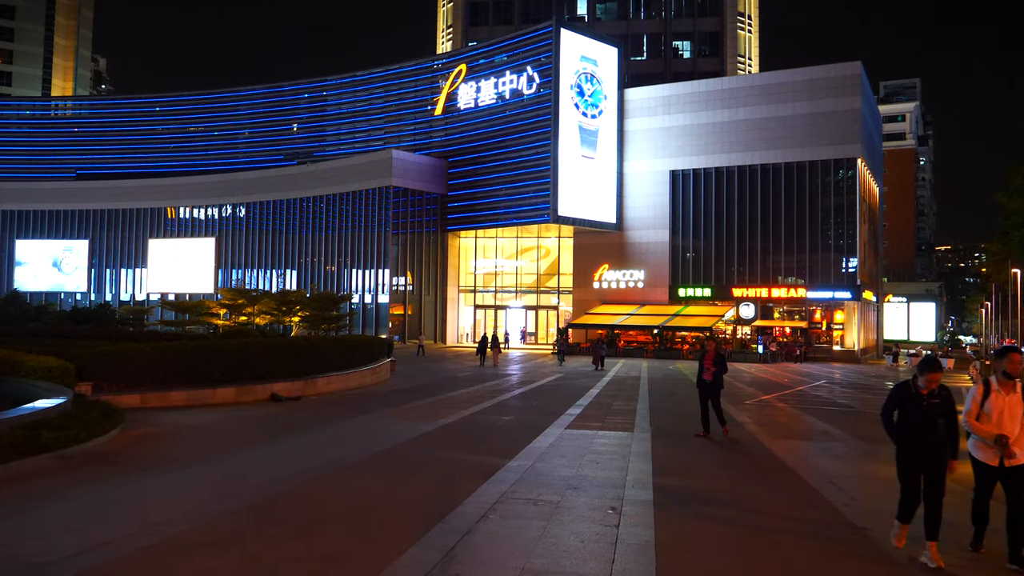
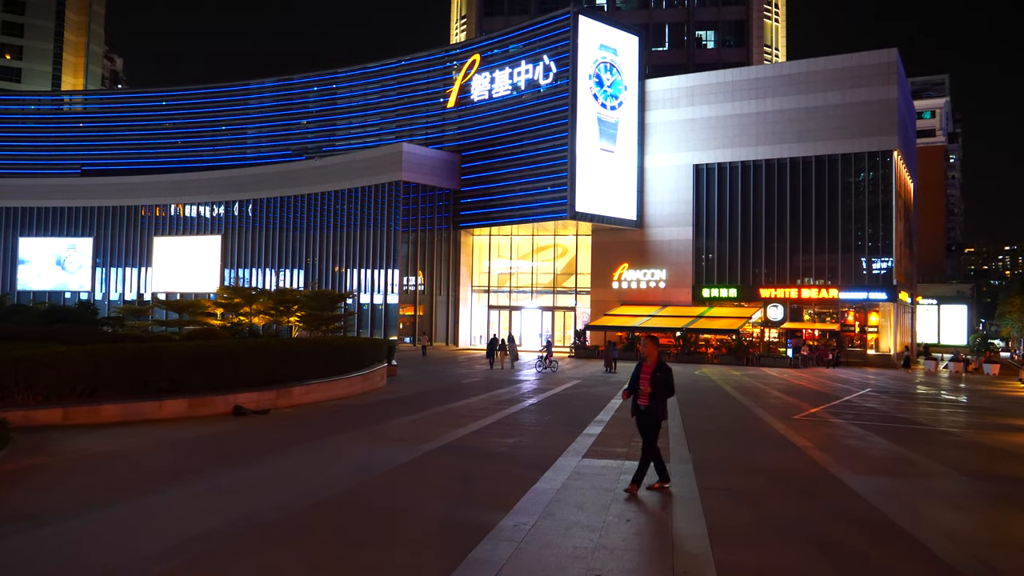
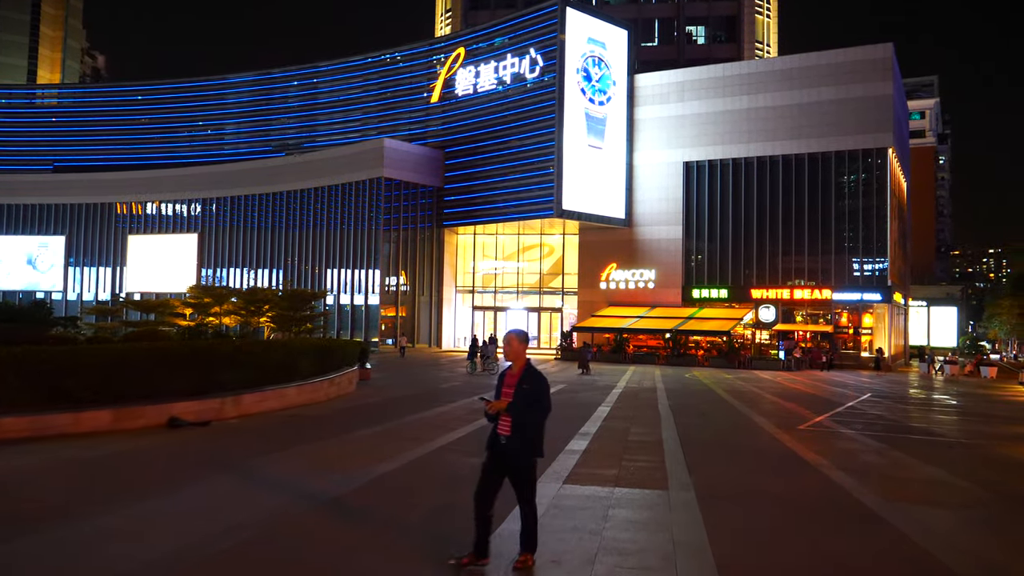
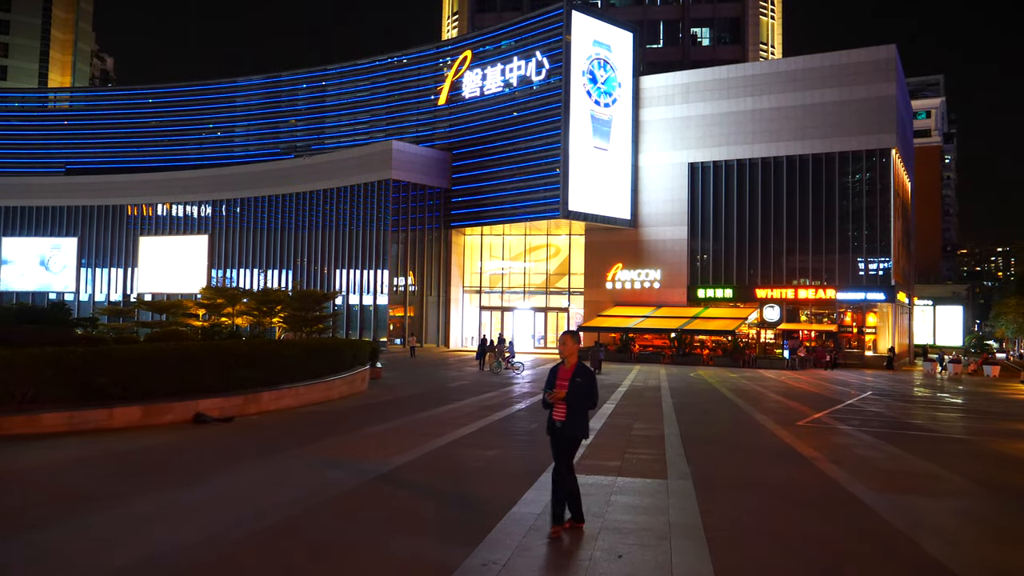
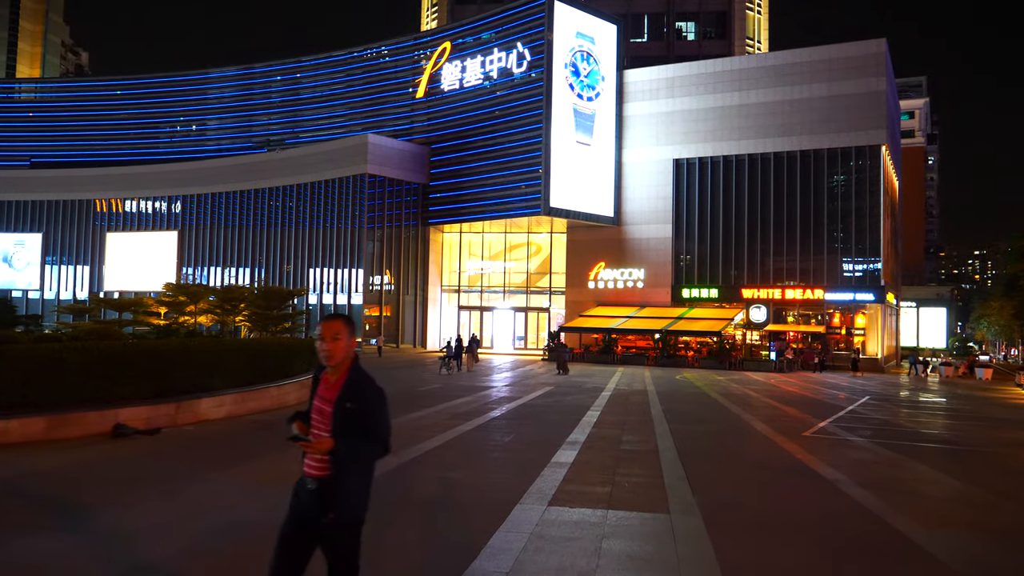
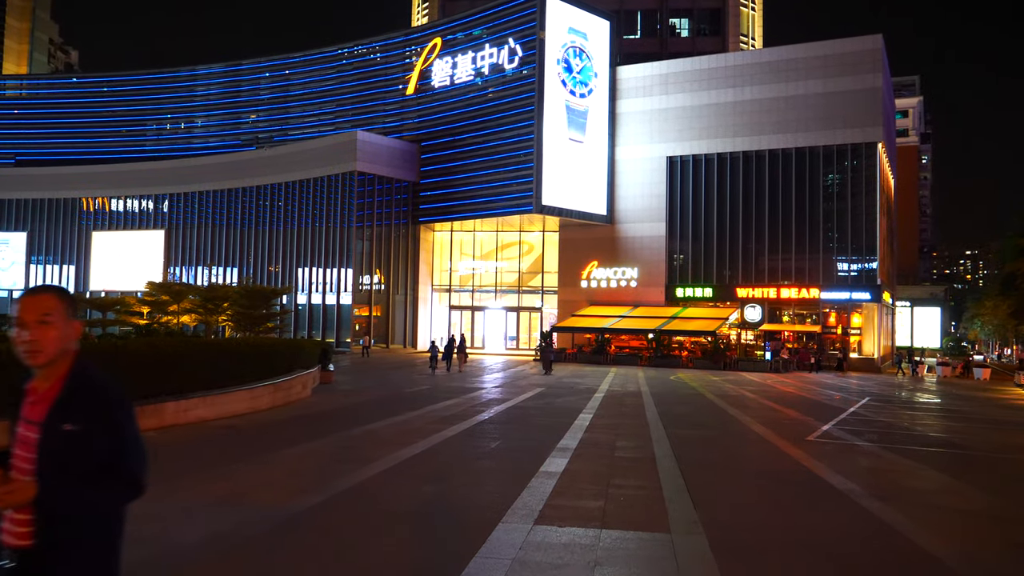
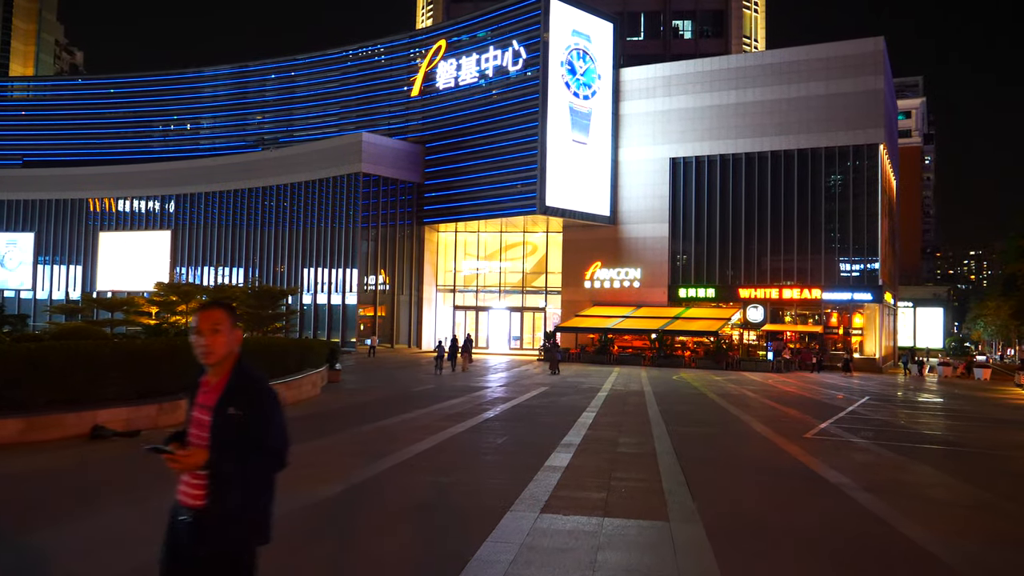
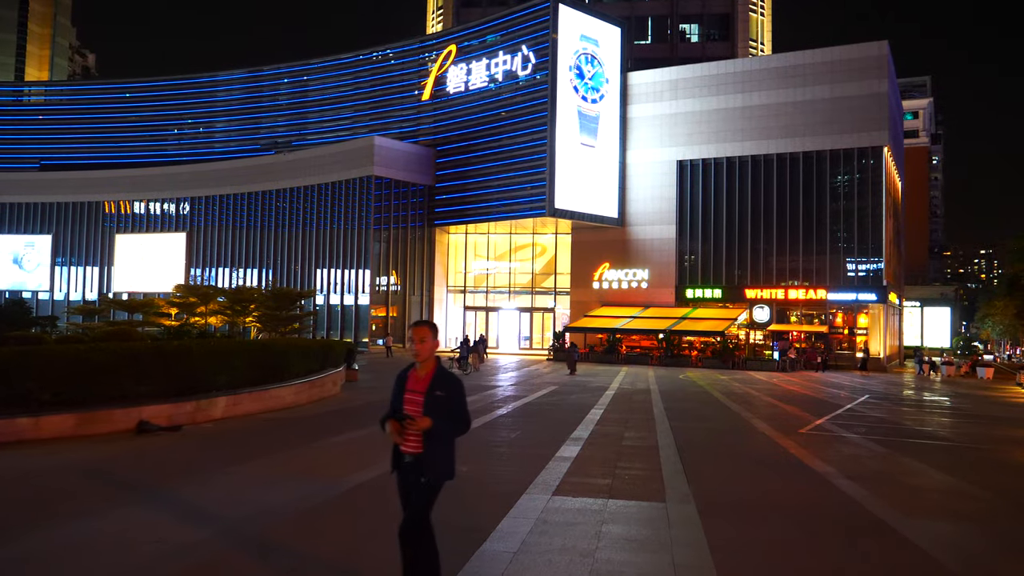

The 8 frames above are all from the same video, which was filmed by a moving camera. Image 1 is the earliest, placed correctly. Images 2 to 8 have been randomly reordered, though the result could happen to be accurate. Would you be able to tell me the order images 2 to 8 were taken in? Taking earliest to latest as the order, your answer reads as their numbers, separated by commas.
2, 4, 3, 8, 5, 7, 6
